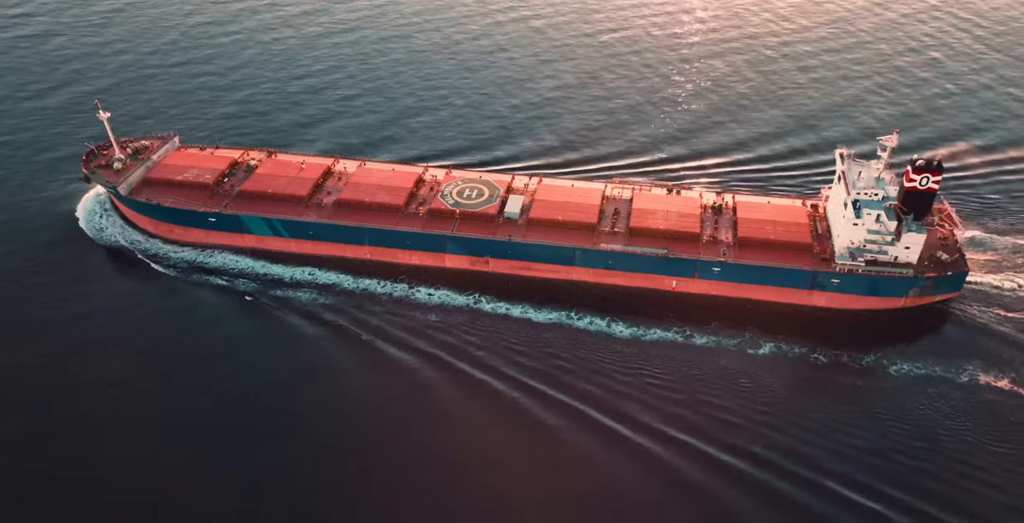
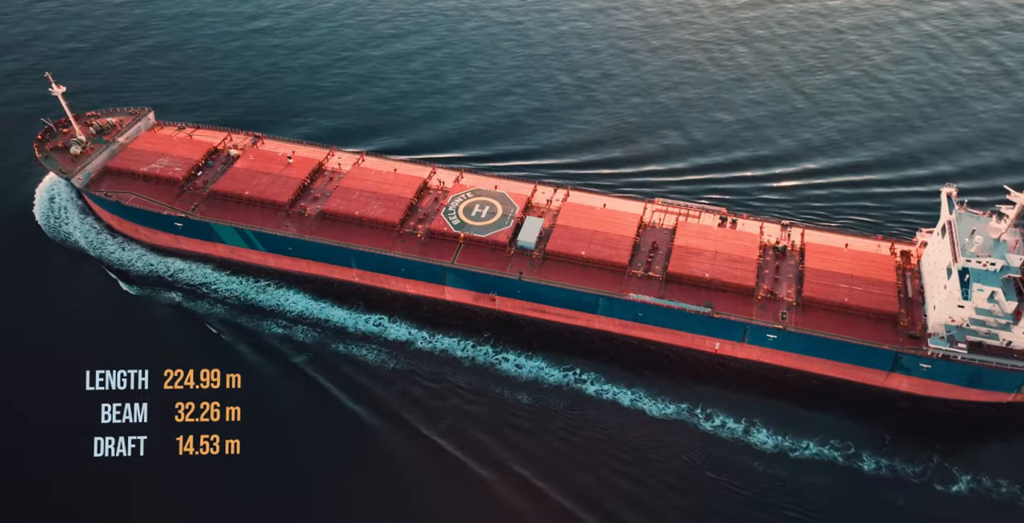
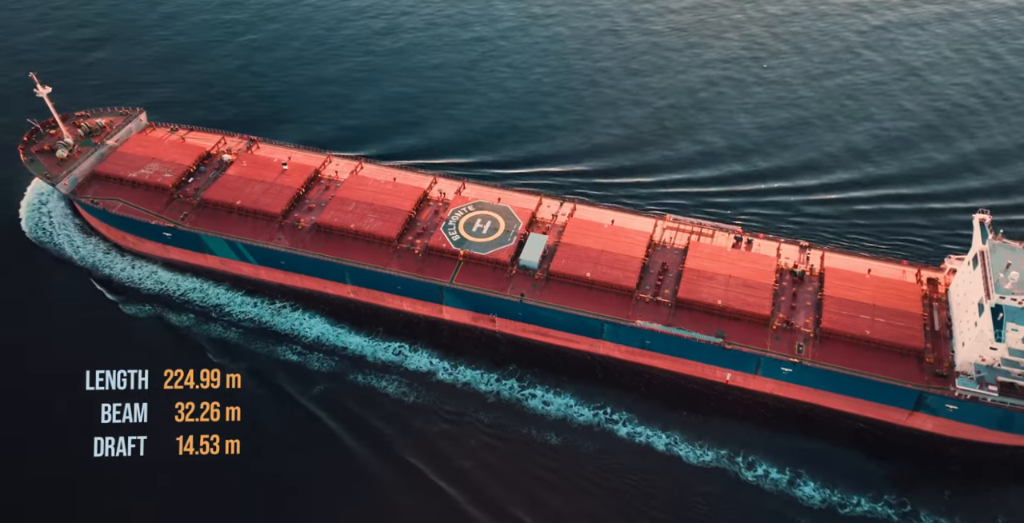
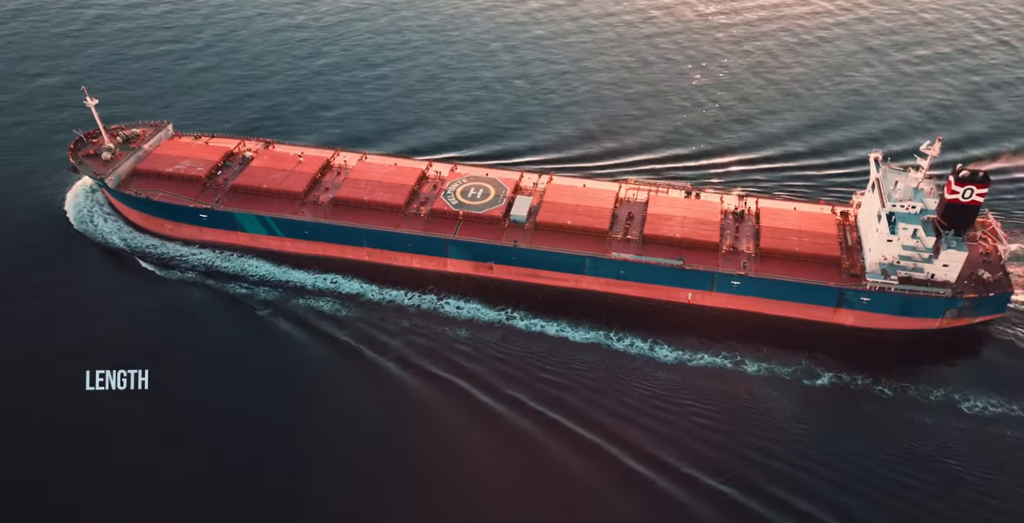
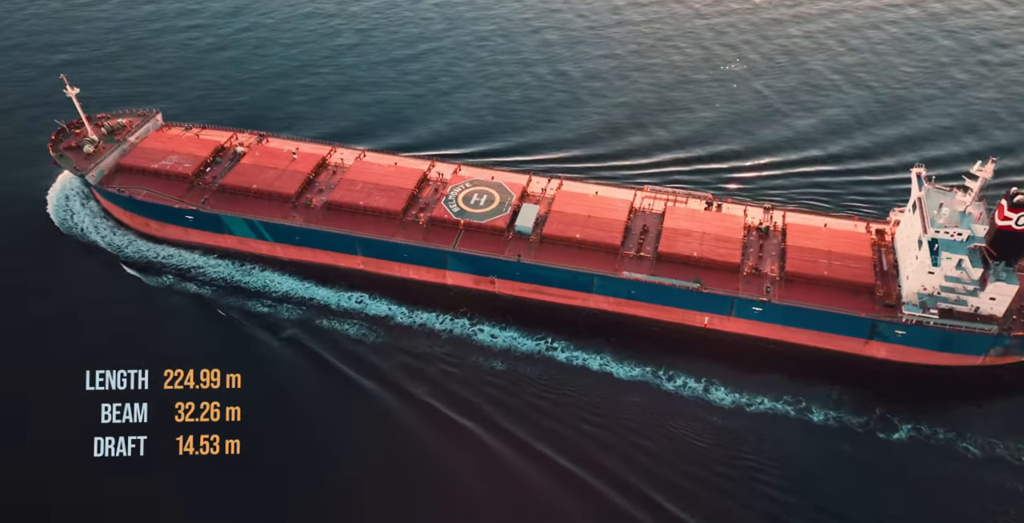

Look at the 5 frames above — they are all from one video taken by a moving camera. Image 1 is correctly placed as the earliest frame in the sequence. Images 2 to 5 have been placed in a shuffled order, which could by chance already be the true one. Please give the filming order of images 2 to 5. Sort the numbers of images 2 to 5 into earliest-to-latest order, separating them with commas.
4, 5, 2, 3
